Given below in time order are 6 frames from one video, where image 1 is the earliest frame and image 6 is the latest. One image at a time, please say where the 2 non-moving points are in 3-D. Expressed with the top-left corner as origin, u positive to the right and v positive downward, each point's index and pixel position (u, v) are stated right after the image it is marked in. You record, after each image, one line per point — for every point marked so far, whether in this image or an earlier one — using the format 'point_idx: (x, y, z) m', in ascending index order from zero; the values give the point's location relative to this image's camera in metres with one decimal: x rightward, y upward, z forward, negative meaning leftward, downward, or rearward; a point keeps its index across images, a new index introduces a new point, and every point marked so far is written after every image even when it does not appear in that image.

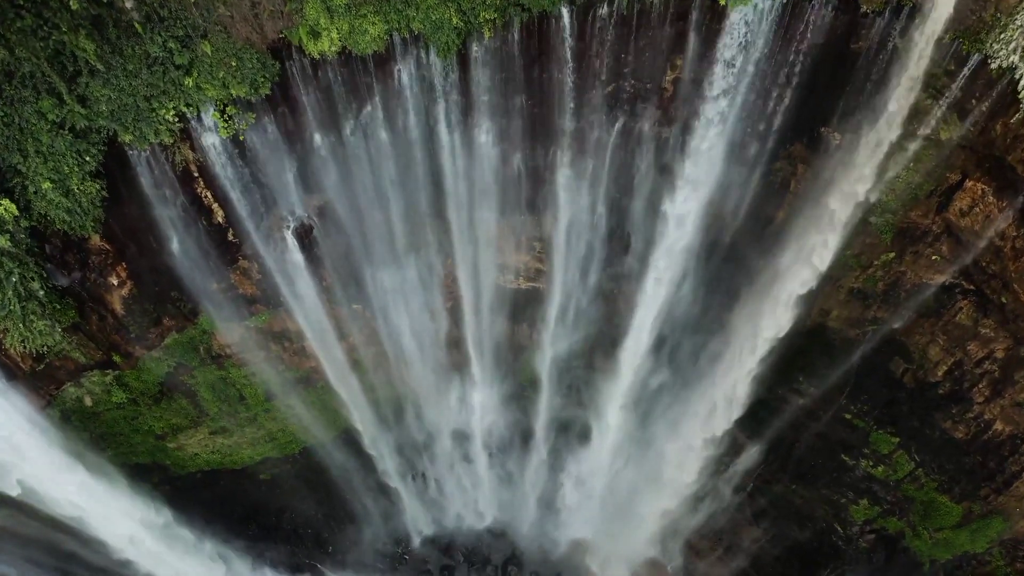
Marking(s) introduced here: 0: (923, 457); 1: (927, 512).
0: (+7.4, -3.1, +11.7) m
1: (+7.7, -4.2, +12.0) m
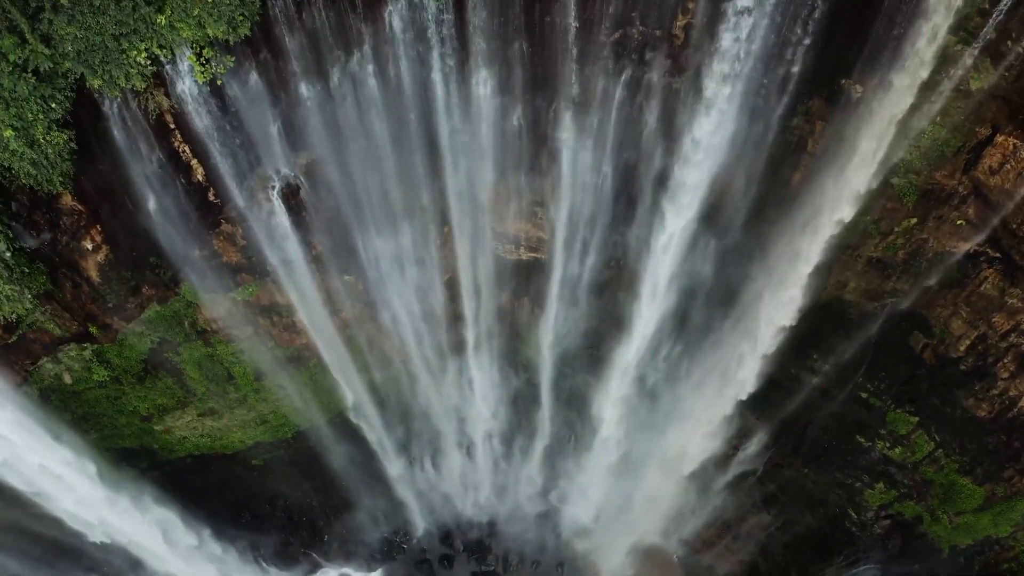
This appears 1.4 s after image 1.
0: (+7.4, -2.6, +11.1) m
1: (+7.7, -3.7, +11.5) m
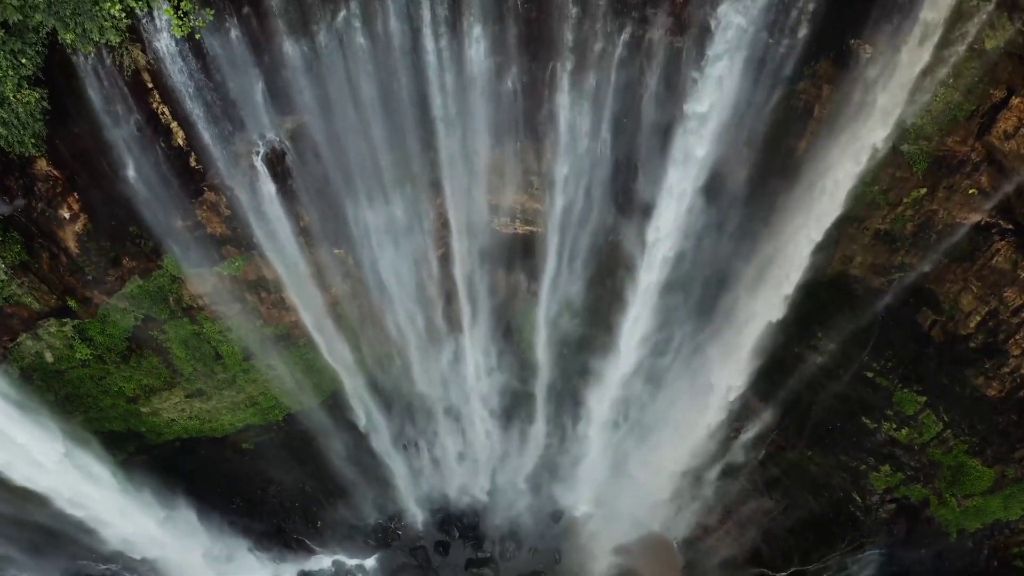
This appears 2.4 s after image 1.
0: (+7.3, -2.2, +10.7) m
1: (+7.6, -3.3, +11.1) m
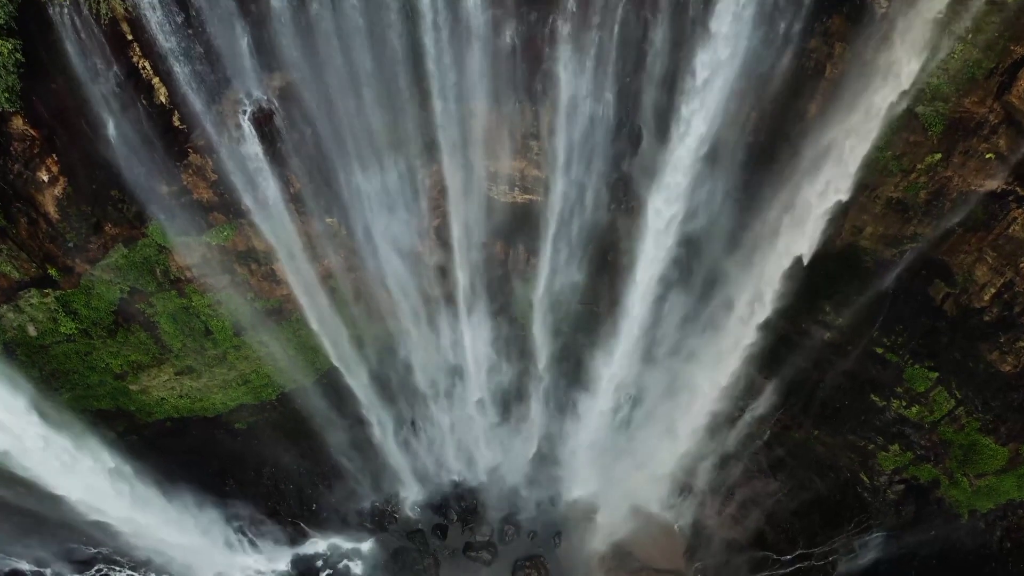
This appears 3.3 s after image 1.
0: (+7.3, -1.7, +10.4) m
1: (+7.6, -2.8, +10.8) m
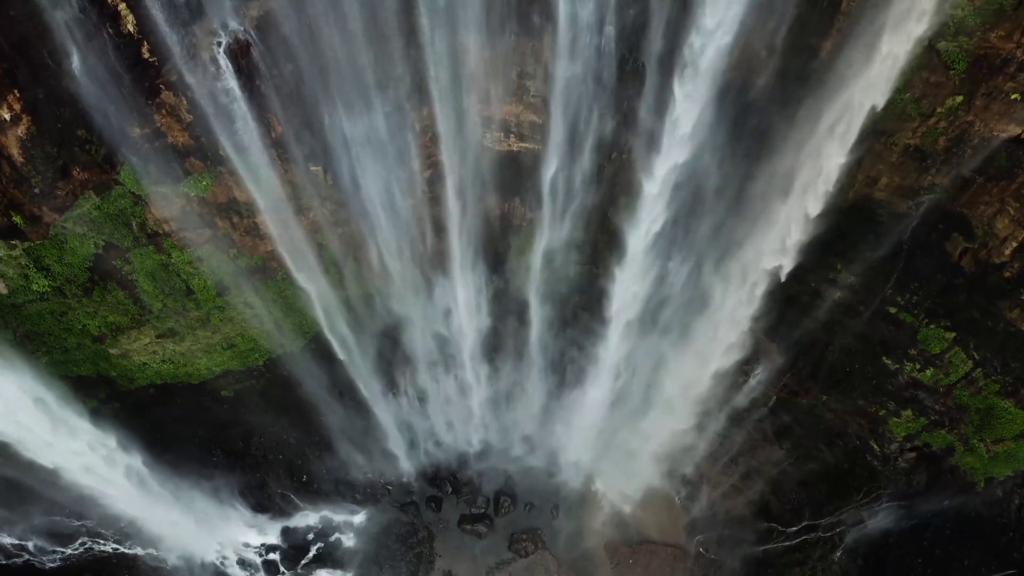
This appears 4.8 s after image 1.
0: (+7.3, -1.0, +9.9) m
1: (+7.6, -2.1, +10.3) m
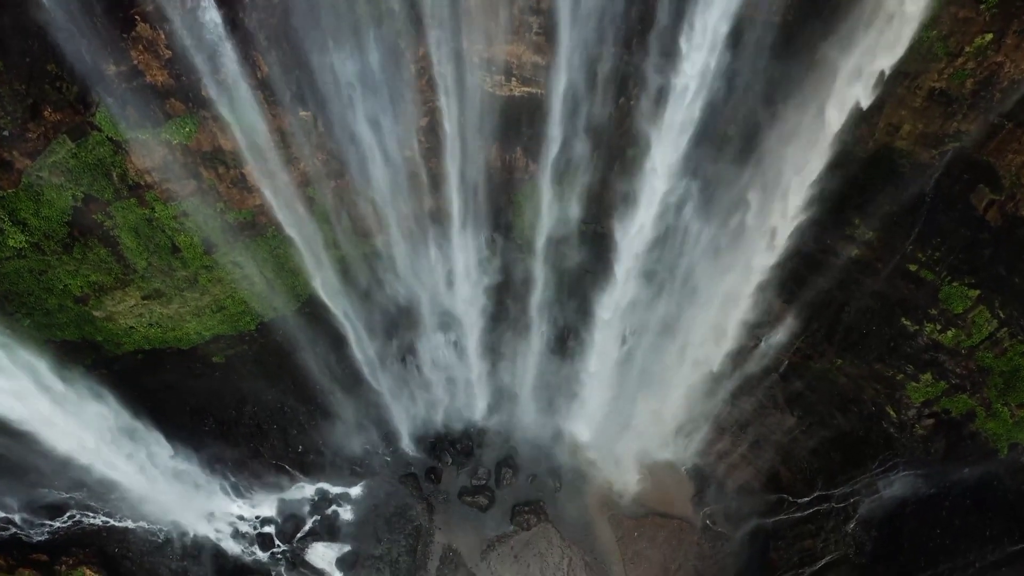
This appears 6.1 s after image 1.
0: (+7.3, -0.3, +9.4) m
1: (+7.6, -1.4, +9.8) m
